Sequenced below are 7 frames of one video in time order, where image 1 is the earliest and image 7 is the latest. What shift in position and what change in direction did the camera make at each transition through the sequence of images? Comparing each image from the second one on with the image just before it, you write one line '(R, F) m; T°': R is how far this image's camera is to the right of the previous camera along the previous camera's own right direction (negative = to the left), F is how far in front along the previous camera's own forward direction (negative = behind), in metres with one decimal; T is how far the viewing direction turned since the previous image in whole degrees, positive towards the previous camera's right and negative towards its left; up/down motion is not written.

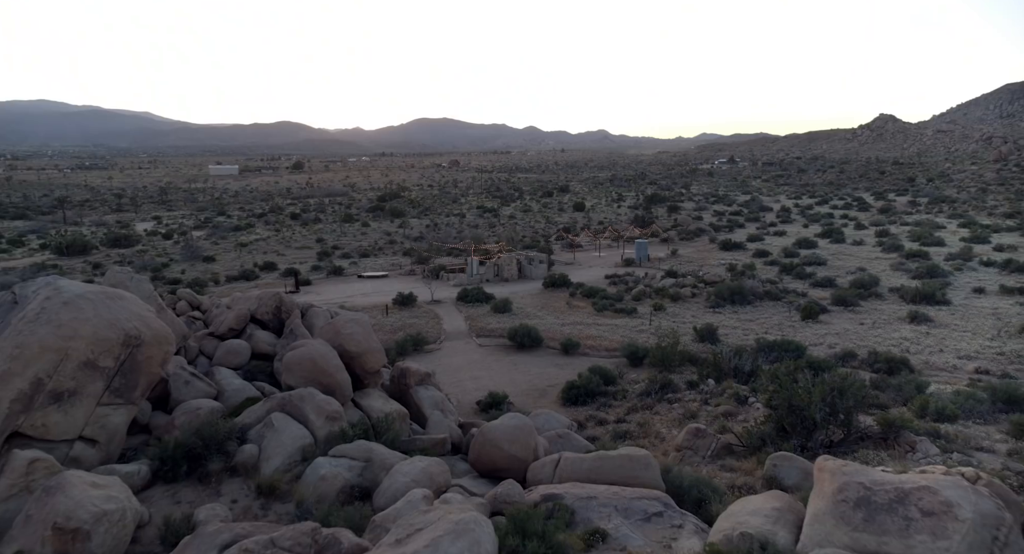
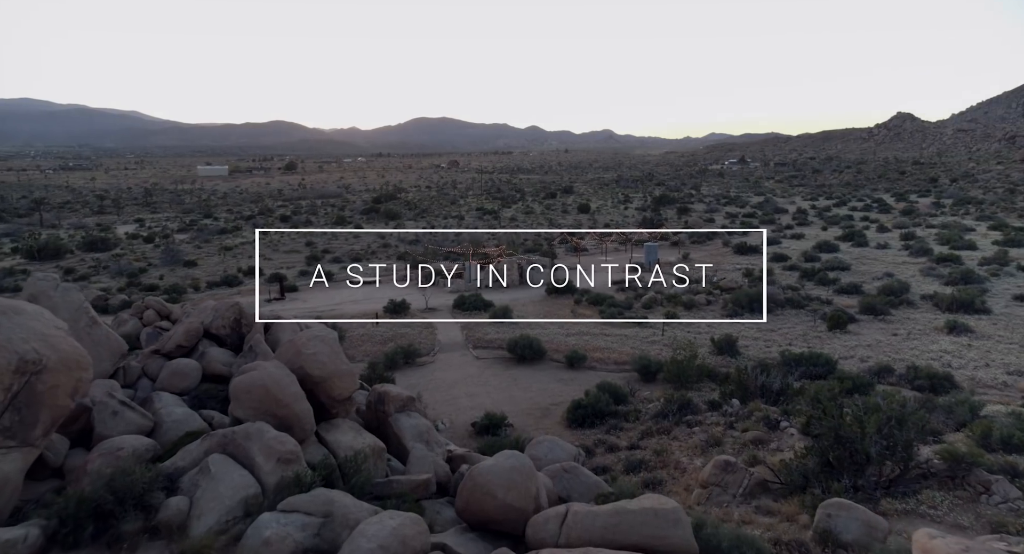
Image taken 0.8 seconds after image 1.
(+0.1, +2.0) m; 0°
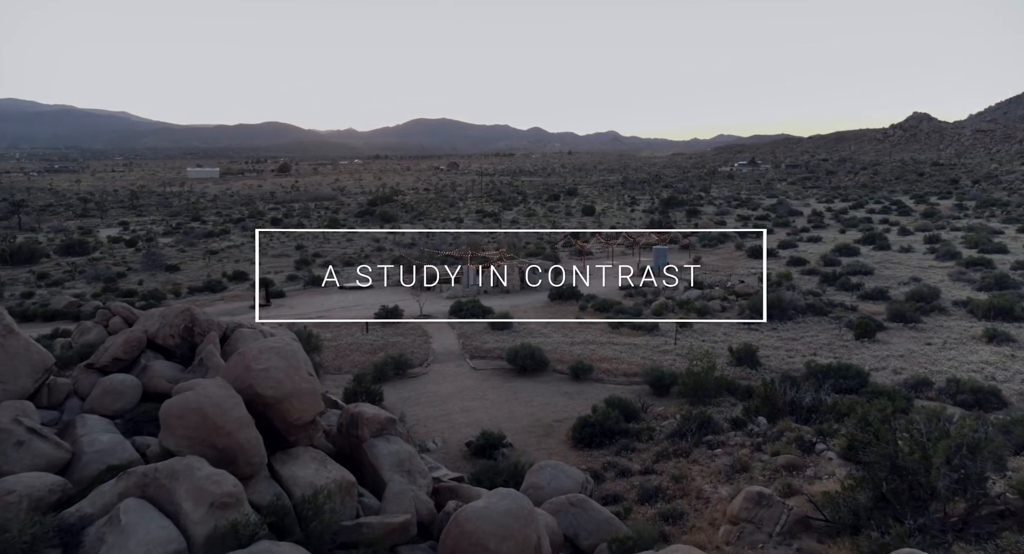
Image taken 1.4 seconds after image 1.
(+0.1, +1.7) m; 0°
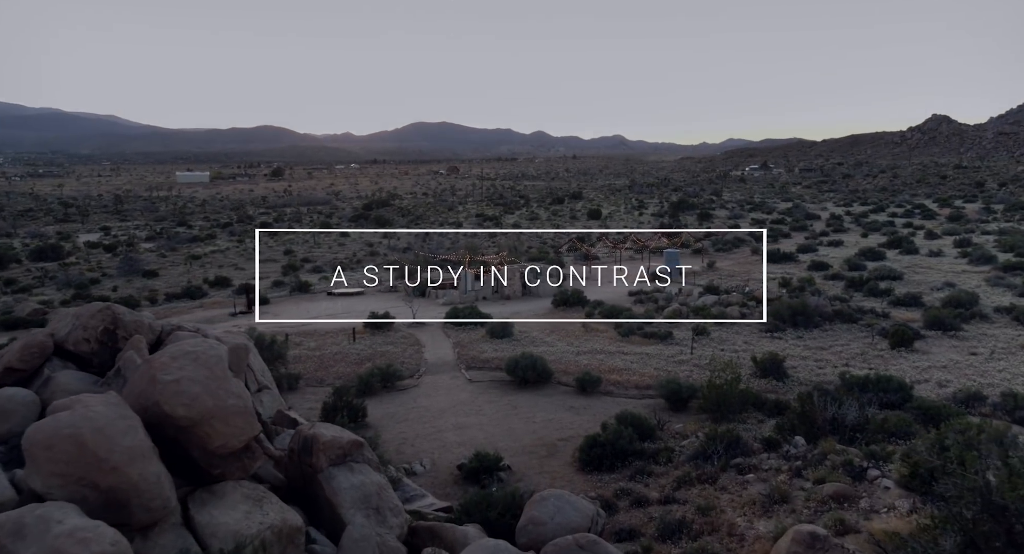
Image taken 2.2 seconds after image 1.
(+0.1, +1.9) m; 0°
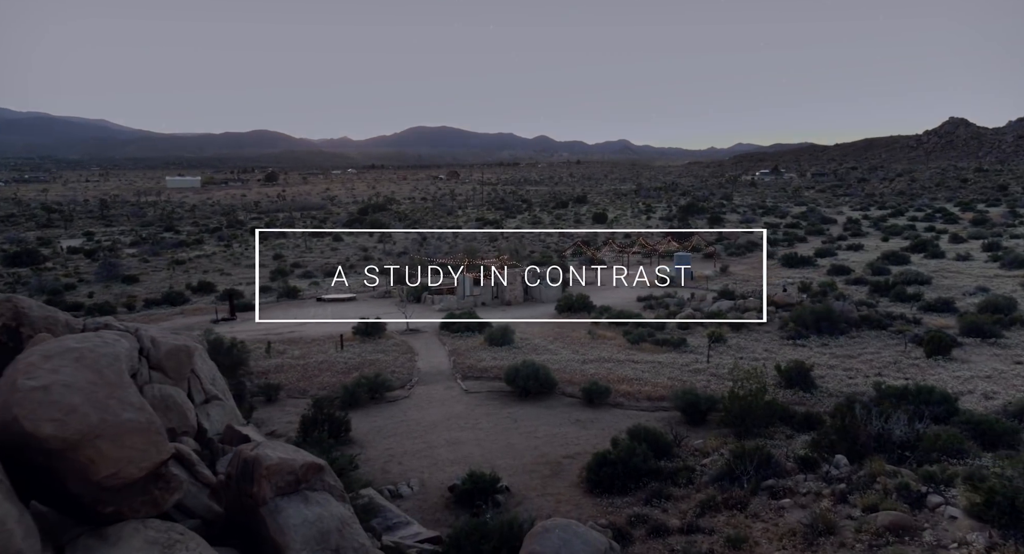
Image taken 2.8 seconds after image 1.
(+0.1, +1.6) m; 0°
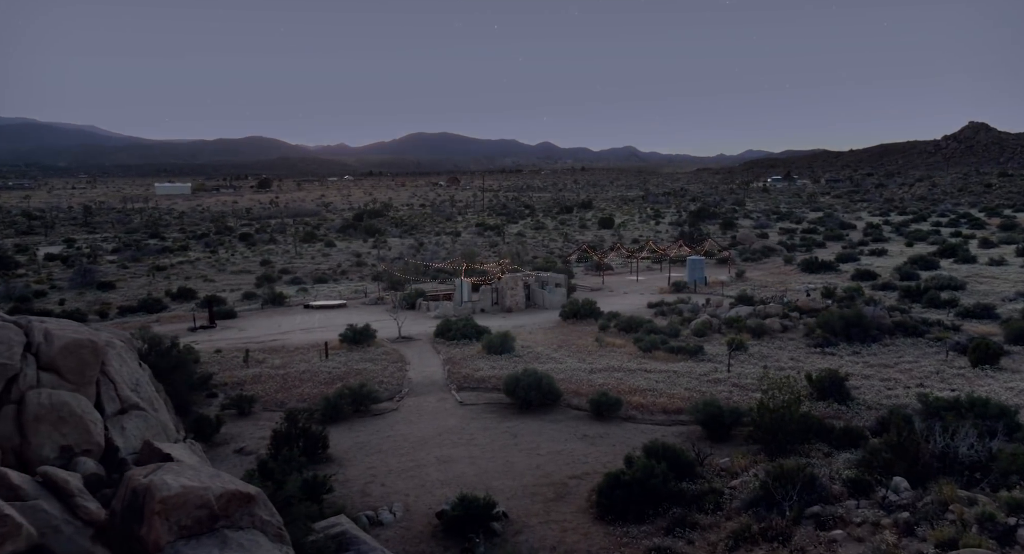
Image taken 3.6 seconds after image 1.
(+0.1, +1.6) m; 0°
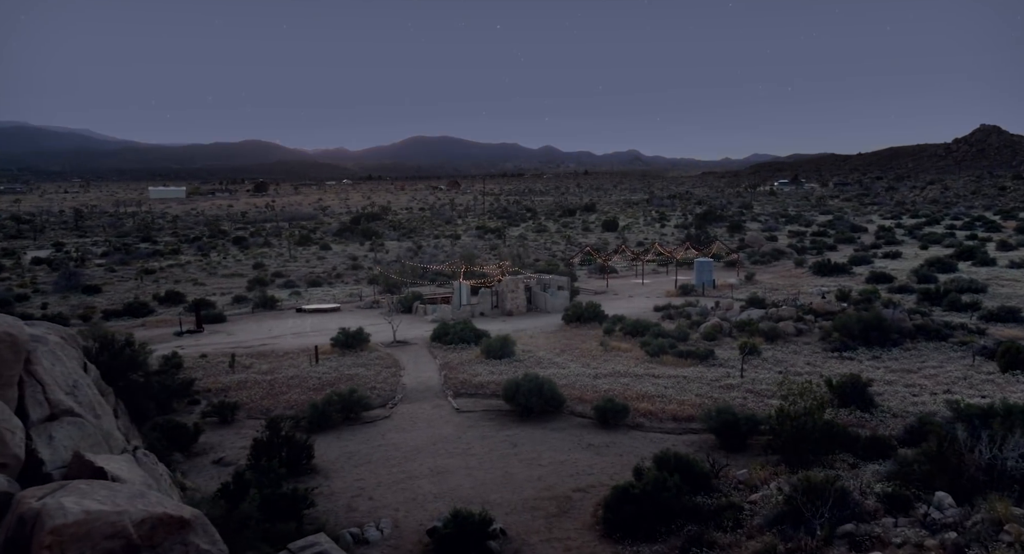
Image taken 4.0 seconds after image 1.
(+0.1, +0.9) m; 0°
